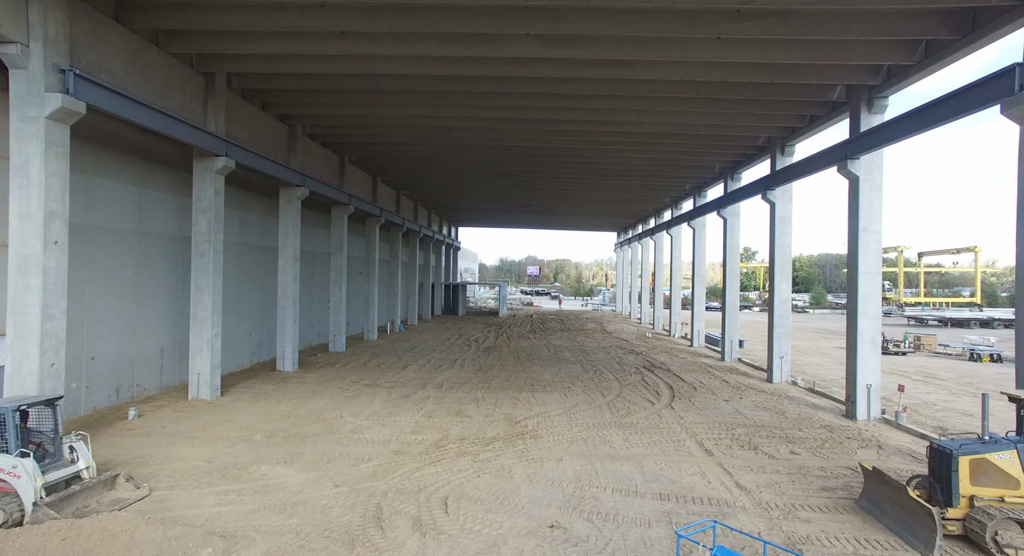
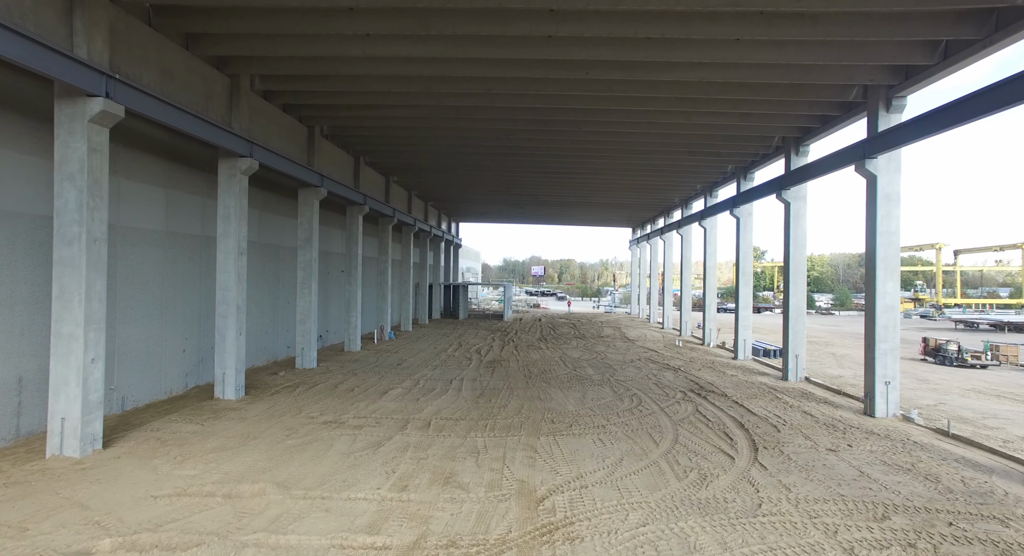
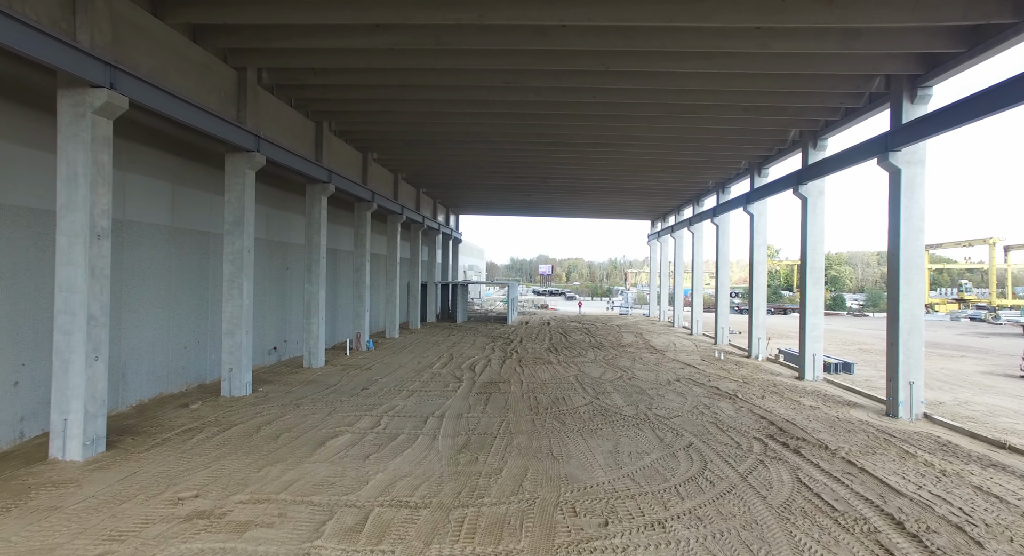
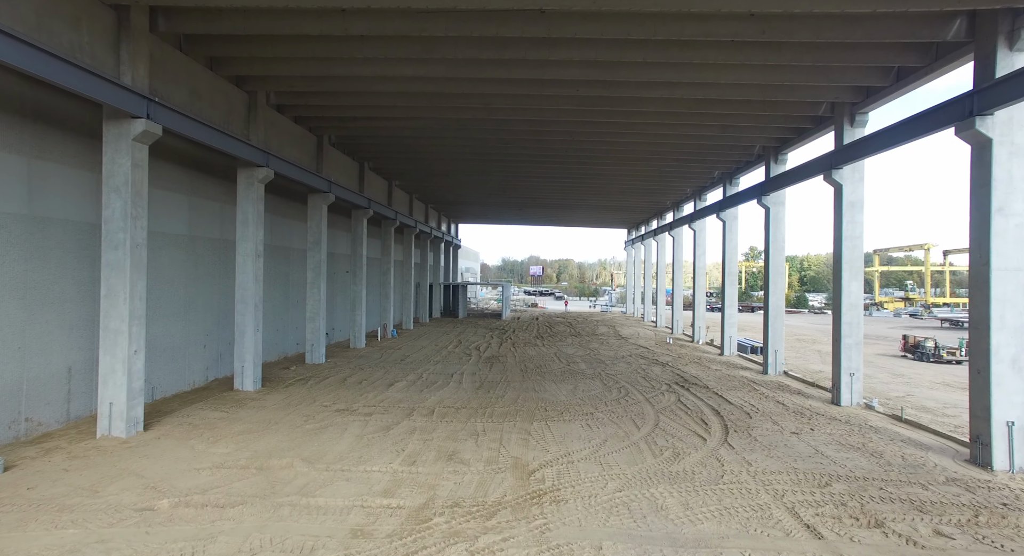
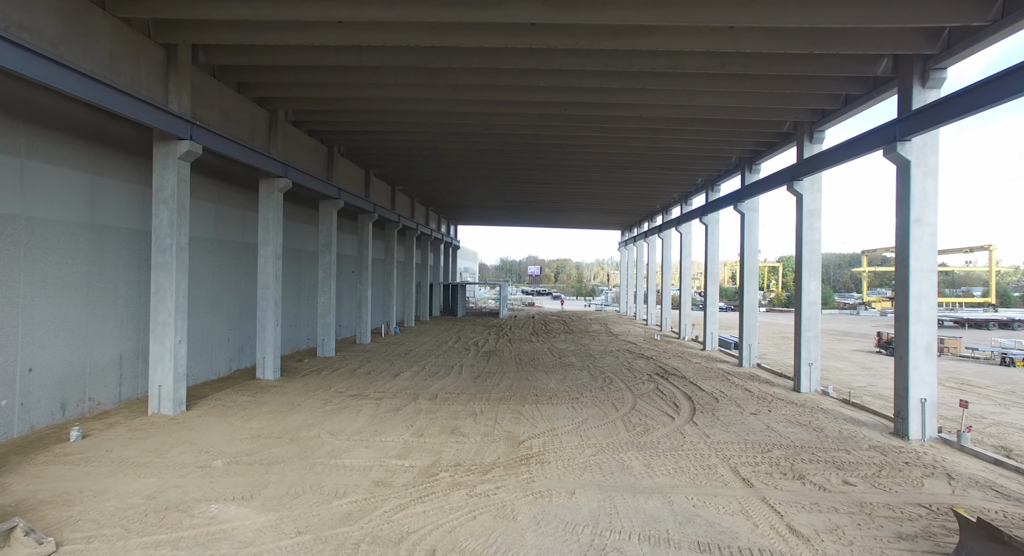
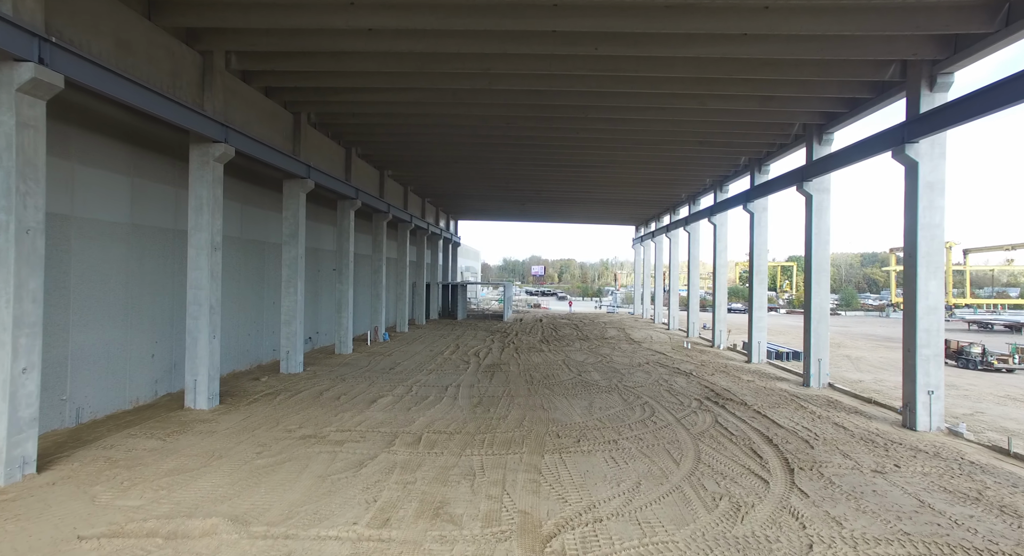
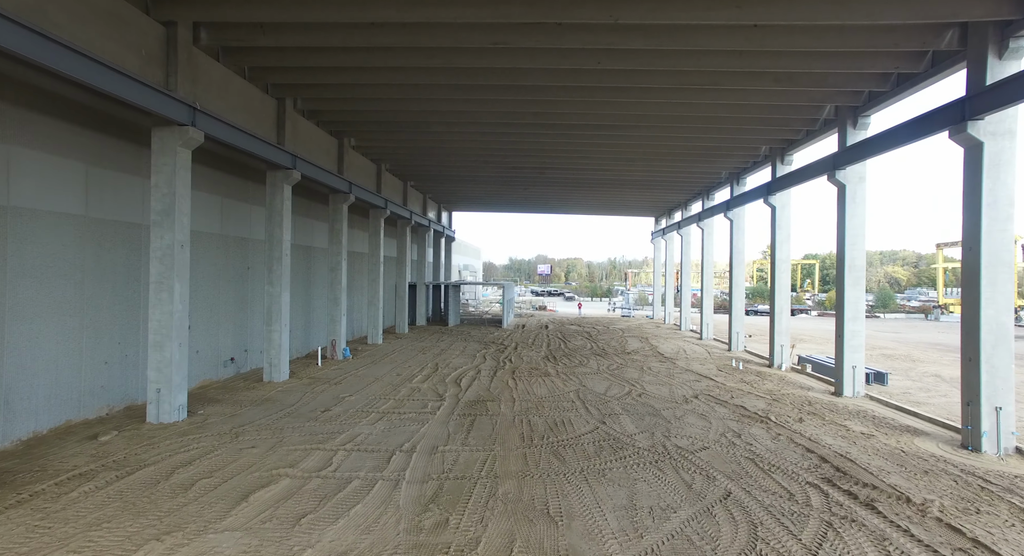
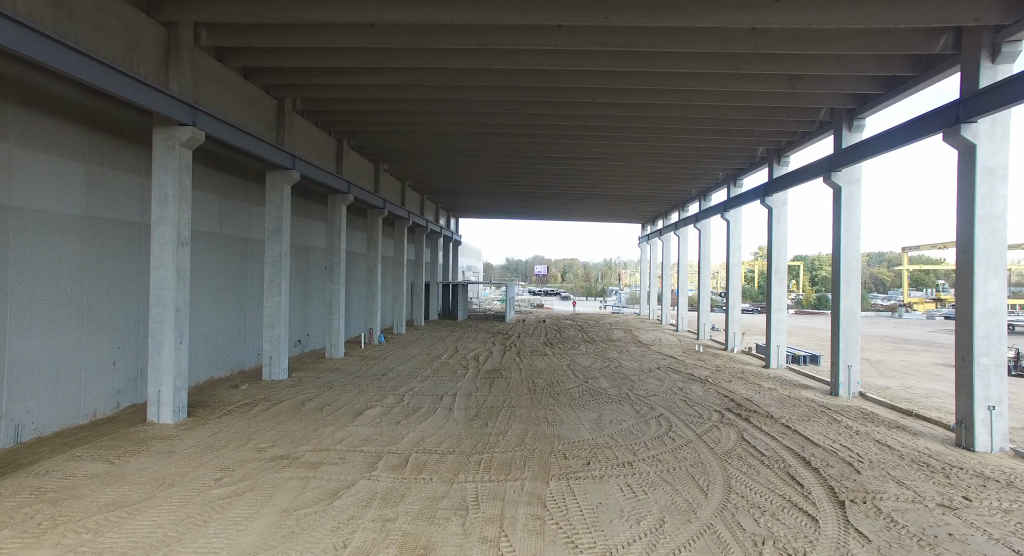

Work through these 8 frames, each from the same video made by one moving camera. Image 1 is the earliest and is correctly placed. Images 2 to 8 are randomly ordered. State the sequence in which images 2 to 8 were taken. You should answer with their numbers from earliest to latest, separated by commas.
5, 4, 2, 6, 8, 3, 7
